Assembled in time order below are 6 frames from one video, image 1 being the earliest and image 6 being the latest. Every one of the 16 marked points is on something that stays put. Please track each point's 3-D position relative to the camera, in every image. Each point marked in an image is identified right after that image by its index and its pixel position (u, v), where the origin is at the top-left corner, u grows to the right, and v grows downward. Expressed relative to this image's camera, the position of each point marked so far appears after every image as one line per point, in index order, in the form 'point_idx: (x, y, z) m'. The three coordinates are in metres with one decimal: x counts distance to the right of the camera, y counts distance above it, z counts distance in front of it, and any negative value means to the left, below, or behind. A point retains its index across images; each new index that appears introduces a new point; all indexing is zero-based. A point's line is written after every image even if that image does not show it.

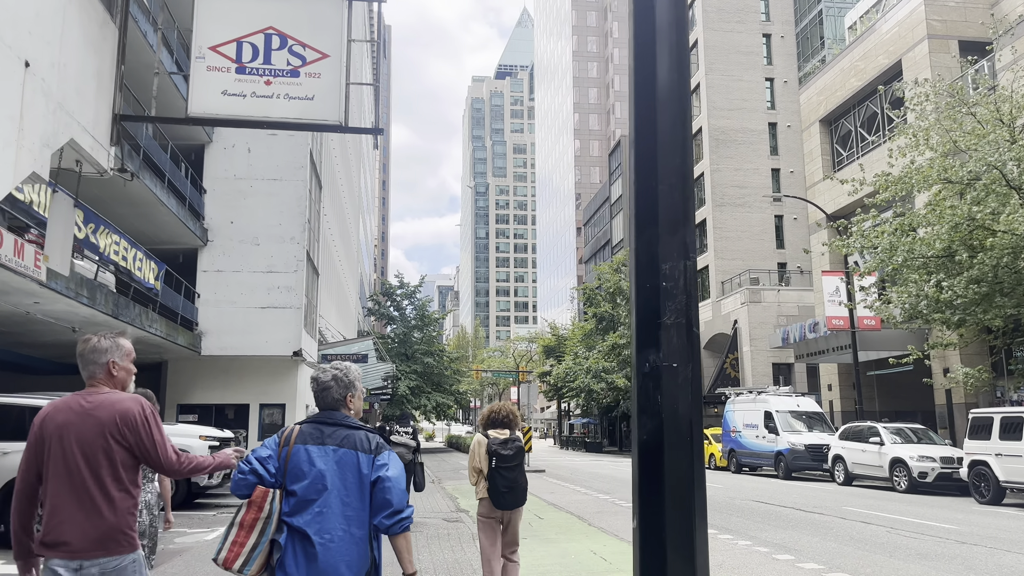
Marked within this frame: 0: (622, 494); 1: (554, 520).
0: (+2.5, -4.7, +18.4) m
1: (+0.7, -4.1, +14.2) m
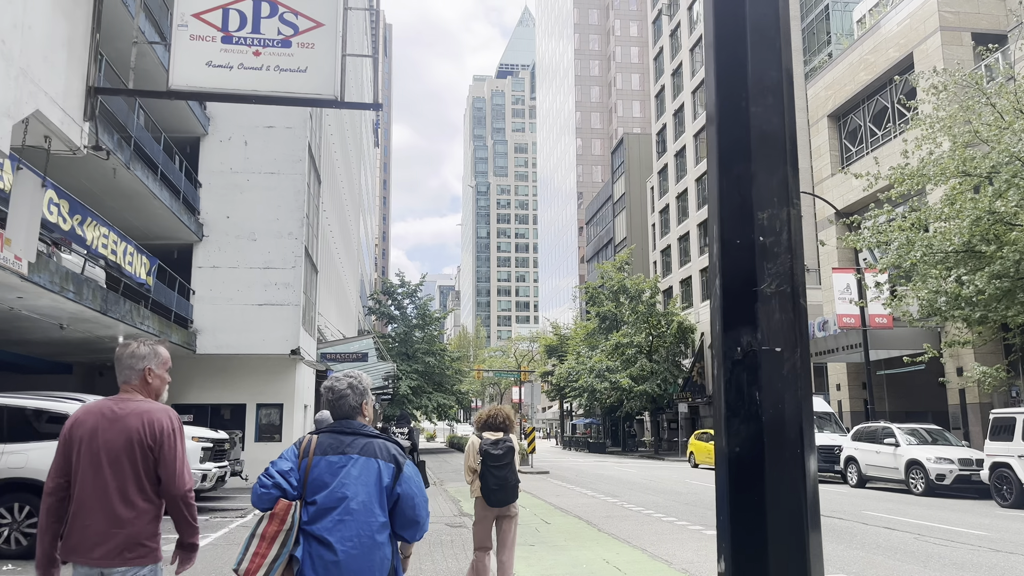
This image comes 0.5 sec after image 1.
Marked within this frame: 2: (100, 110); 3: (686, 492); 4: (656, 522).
0: (+2.6, -4.6, +17.8) m
1: (+0.8, -4.0, +13.6) m
2: (-7.4, +3.2, +14.4) m
3: (+4.1, -4.8, +19.1) m
4: (+2.5, -4.0, +13.8) m
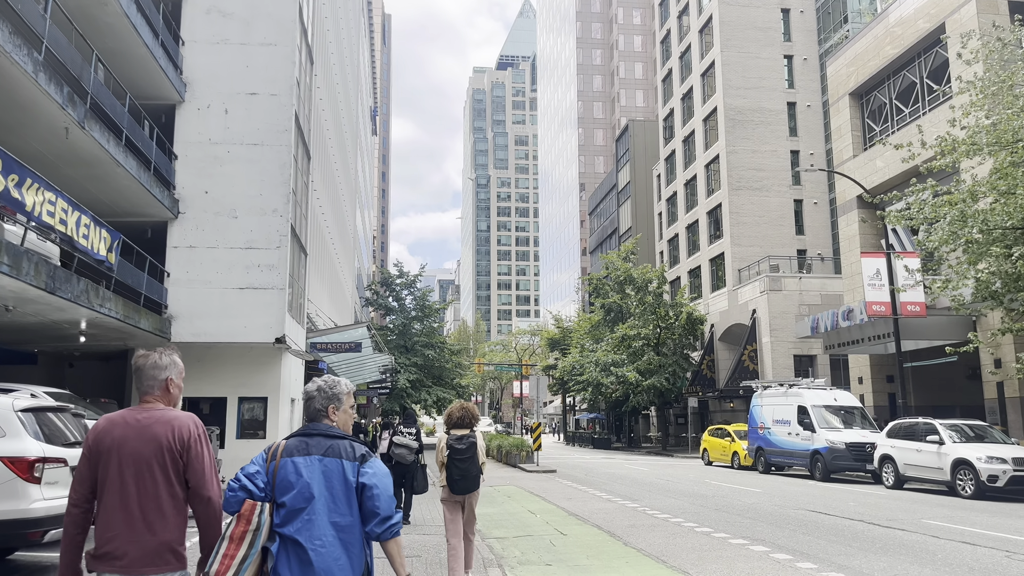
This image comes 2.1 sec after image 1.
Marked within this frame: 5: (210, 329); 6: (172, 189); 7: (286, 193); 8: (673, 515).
0: (+2.8, -4.2, +15.9) m
1: (+1.0, -3.7, +11.8) m
2: (-7.3, +3.6, +12.5) m
3: (+4.2, -4.4, +17.3) m
4: (+2.6, -3.6, +12.0) m
5: (-6.9, -0.9, +18.4) m
6: (-8.0, +2.3, +18.7) m
7: (-5.4, +2.3, +19.1) m
8: (+2.7, -3.9, +13.8) m
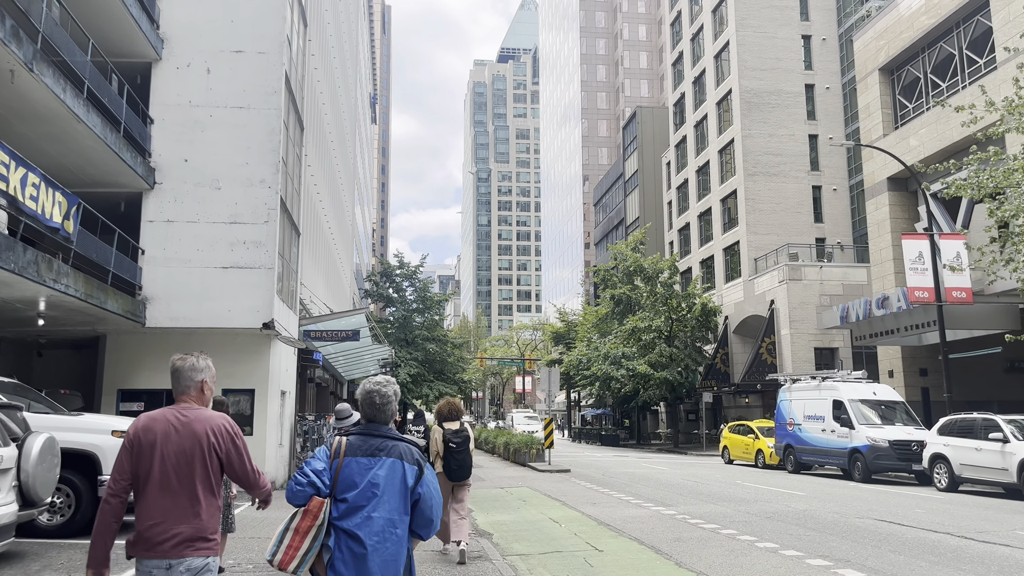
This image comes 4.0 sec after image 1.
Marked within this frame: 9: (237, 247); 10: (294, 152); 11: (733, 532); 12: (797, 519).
0: (+3.1, -3.8, +14.0) m
1: (+1.3, -3.3, +9.9) m
2: (-6.9, +4.0, +10.5) m
3: (+4.5, -4.0, +15.3) m
4: (+2.9, -3.2, +10.0) m
5: (-6.6, -0.5, +16.4) m
6: (-7.7, +2.8, +16.7) m
7: (-5.1, +2.7, +17.1) m
8: (+3.0, -3.5, +11.8) m
9: (-5.8, +0.9, +16.7) m
10: (-5.3, +3.3, +19.4) m
11: (+3.1, -3.4, +11.0) m
12: (+4.4, -3.6, +12.4) m
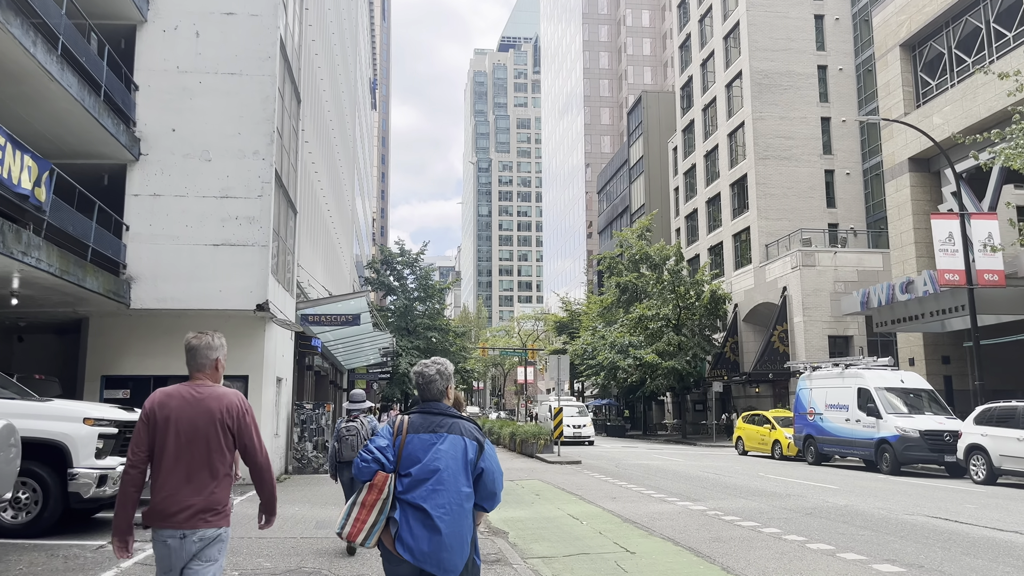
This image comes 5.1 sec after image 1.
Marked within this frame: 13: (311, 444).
0: (+3.3, -3.4, +12.9) m
1: (+1.5, -2.9, +8.8) m
2: (-6.7, +4.3, +9.4) m
3: (+4.8, -3.6, +14.3) m
4: (+3.2, -2.9, +8.9) m
5: (-6.4, -0.1, +15.3) m
6: (-7.4, +3.2, +15.6) m
7: (-4.8, +3.1, +16.0) m
8: (+3.2, -3.1, +10.7) m
9: (-5.5, +1.3, +15.6) m
10: (-5.1, +3.7, +18.2) m
11: (+3.3, -3.0, +9.9) m
12: (+4.7, -3.2, +11.3) m
13: (-4.8, -3.7, +19.1) m
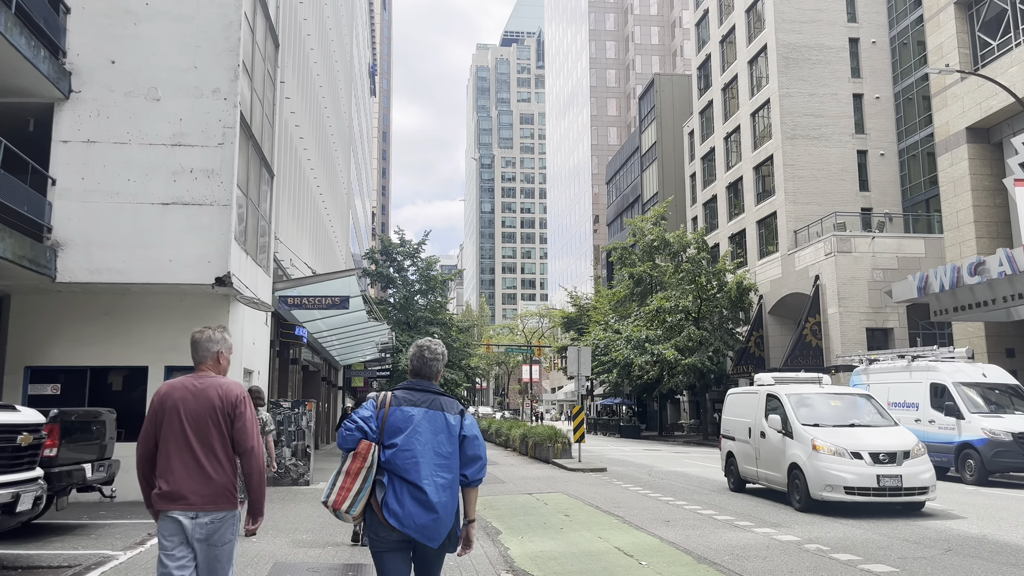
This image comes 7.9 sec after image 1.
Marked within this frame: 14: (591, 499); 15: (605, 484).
0: (+3.7, -3.0, +9.8) m
1: (+1.8, -2.4, +5.7) m
2: (-6.4, +4.8, +6.3) m
3: (+5.1, -3.1, +11.2) m
4: (+3.5, -2.4, +5.9) m
5: (-6.0, +0.4, +12.3) m
6: (-7.1, +3.6, +12.5) m
7: (-4.5, +3.6, +13.0) m
8: (+3.6, -2.6, +7.7) m
9: (-5.2, +1.7, +12.5) m
10: (-4.7, +4.2, +15.2) m
11: (+3.6, -2.5, +6.9) m
12: (+5.0, -2.7, +8.3) m
13: (-4.5, -3.2, +16.0) m
14: (+1.3, -3.5, +13.2) m
15: (+1.8, -3.9, +16.0) m
